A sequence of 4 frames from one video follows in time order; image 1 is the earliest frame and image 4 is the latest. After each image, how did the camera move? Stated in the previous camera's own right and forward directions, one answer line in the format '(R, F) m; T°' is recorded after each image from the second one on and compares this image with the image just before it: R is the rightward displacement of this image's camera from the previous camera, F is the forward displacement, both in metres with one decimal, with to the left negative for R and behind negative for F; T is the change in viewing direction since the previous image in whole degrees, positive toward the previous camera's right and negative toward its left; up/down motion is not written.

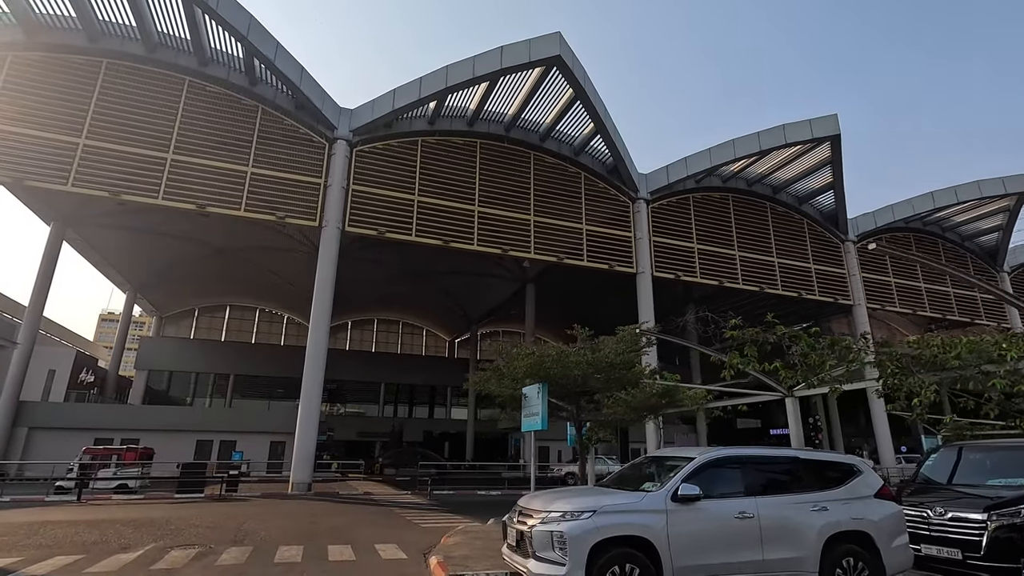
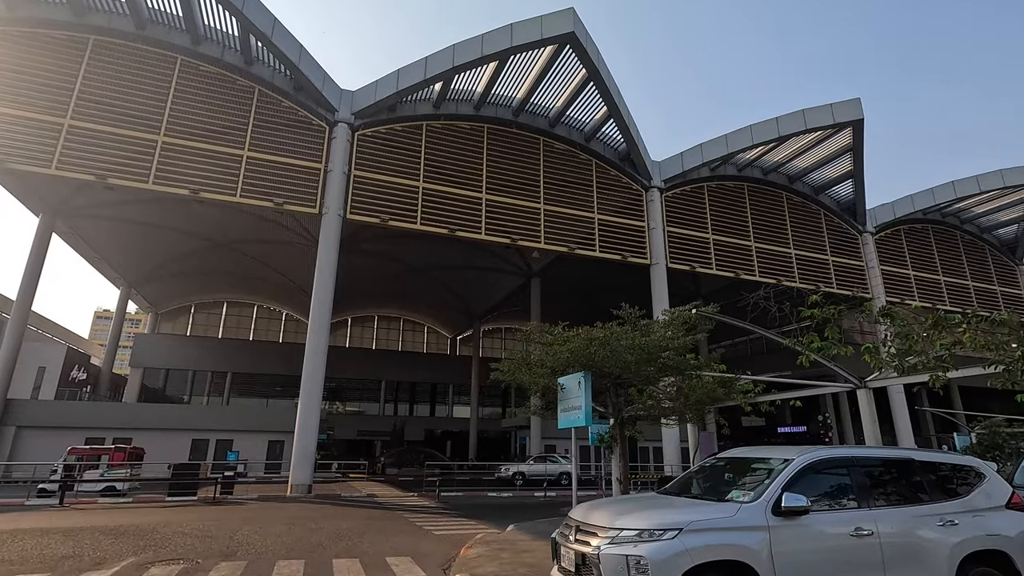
(-0.5, +1.1) m; 0°
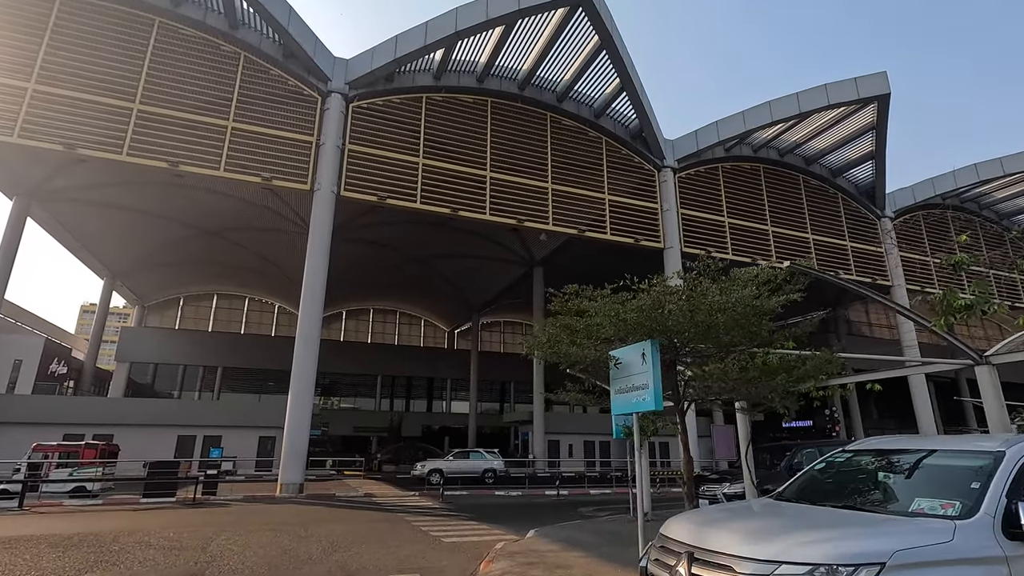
(-0.5, +1.5) m; +1°
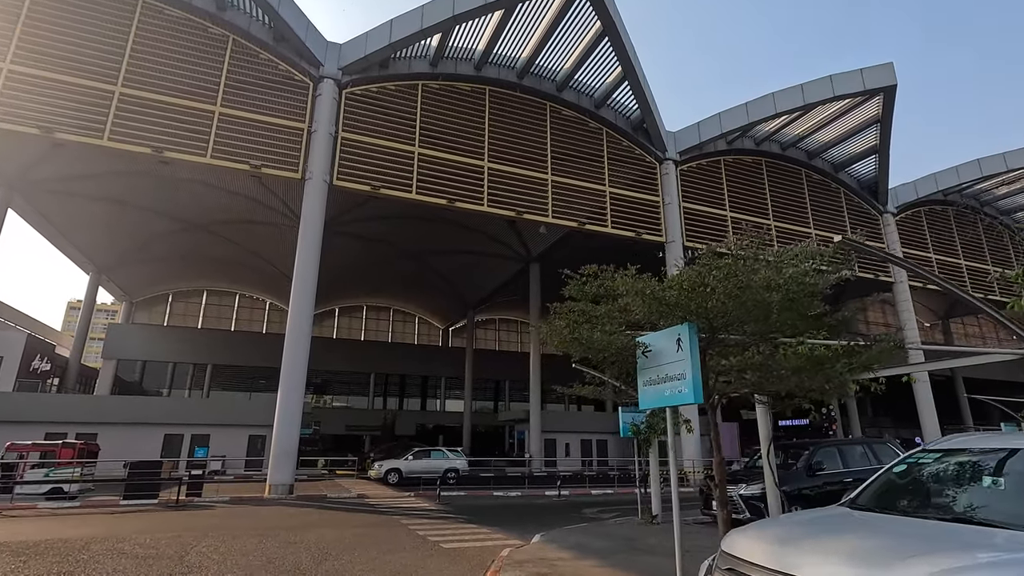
(-0.2, +0.7) m; +1°
